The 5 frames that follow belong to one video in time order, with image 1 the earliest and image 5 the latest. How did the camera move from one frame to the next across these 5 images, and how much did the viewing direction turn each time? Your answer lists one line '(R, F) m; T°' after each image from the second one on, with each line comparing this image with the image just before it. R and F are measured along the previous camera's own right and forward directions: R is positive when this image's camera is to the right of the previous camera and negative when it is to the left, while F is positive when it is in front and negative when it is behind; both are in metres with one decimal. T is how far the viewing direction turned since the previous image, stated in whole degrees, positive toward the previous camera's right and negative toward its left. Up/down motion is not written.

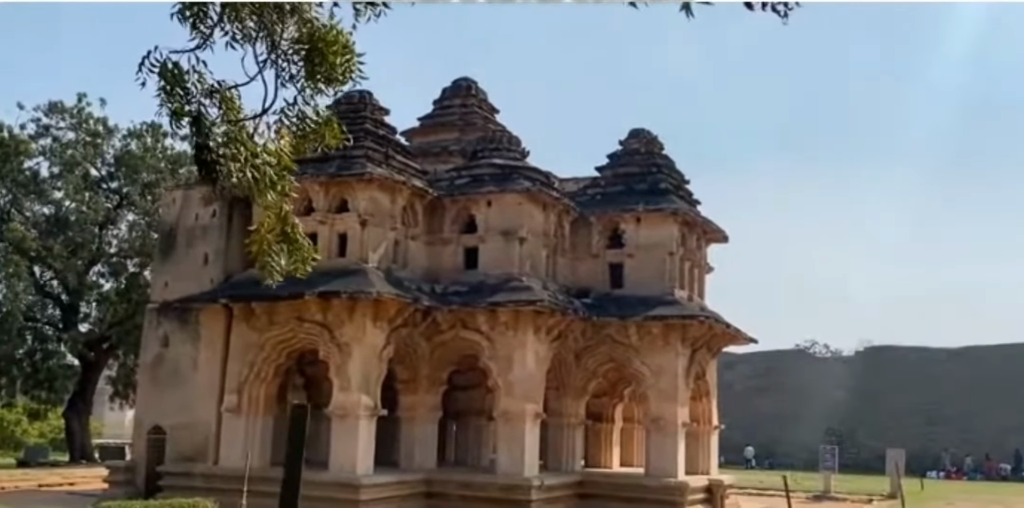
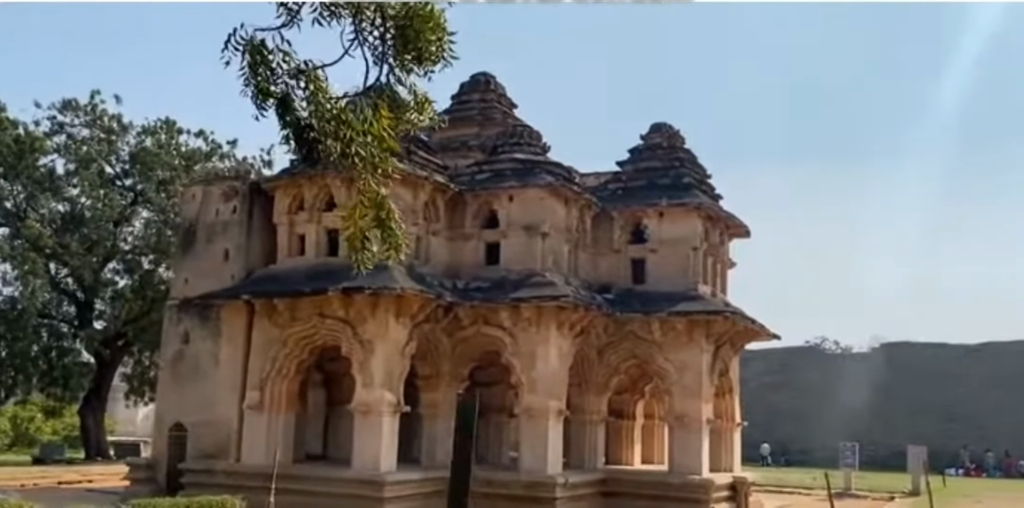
(-0.3, +0.1) m; 0°
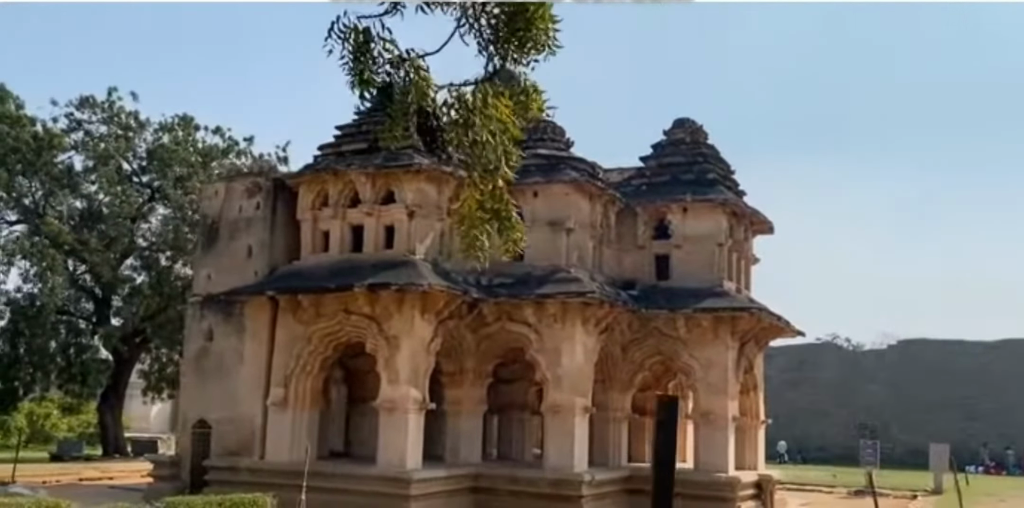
(-0.3, +0.1) m; 0°
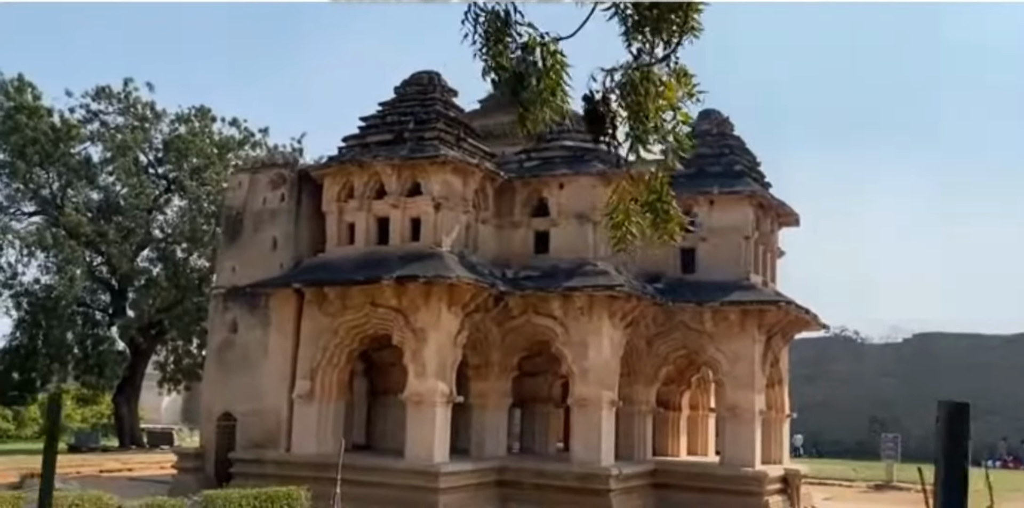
(-0.4, +0.1) m; 0°
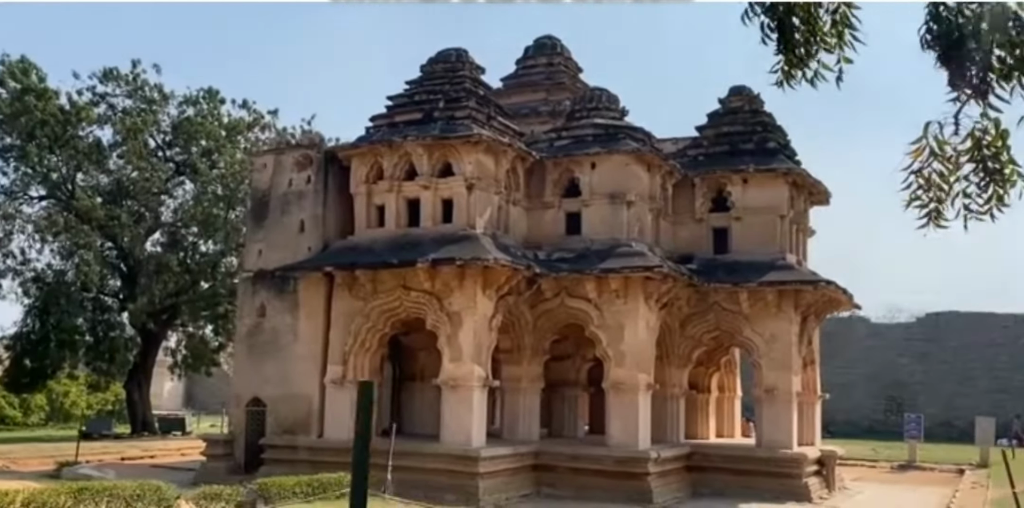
(-0.7, +0.3) m; 0°
